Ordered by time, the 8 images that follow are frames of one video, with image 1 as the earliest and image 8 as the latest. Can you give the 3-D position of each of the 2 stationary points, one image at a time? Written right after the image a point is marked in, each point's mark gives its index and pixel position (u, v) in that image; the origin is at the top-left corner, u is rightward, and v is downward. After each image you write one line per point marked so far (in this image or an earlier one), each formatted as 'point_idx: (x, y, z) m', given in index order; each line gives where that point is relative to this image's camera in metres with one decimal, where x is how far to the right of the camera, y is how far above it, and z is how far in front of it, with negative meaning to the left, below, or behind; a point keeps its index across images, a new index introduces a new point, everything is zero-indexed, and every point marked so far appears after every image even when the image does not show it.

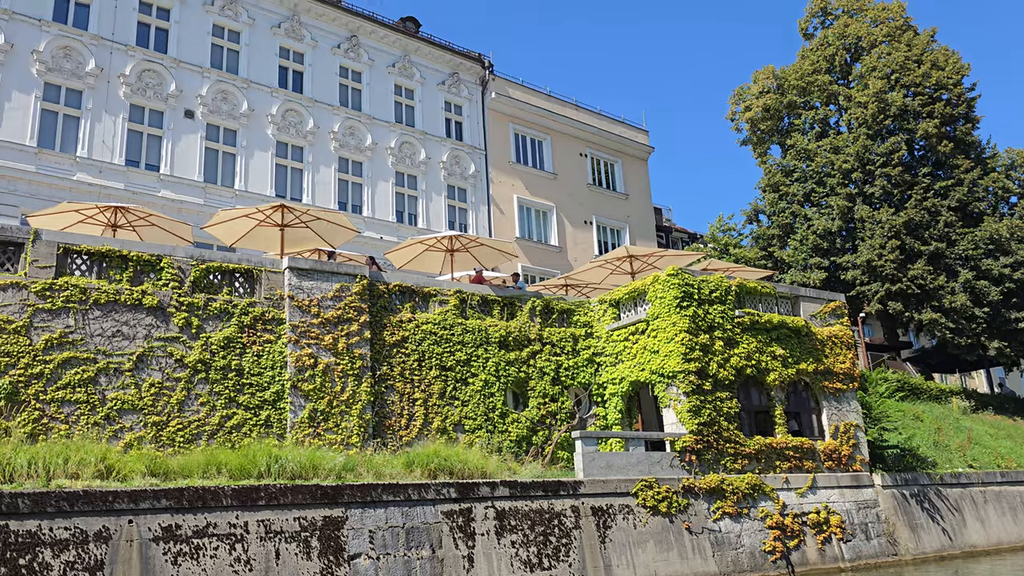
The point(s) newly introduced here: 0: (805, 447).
0: (+6.9, -3.7, +19.8) m
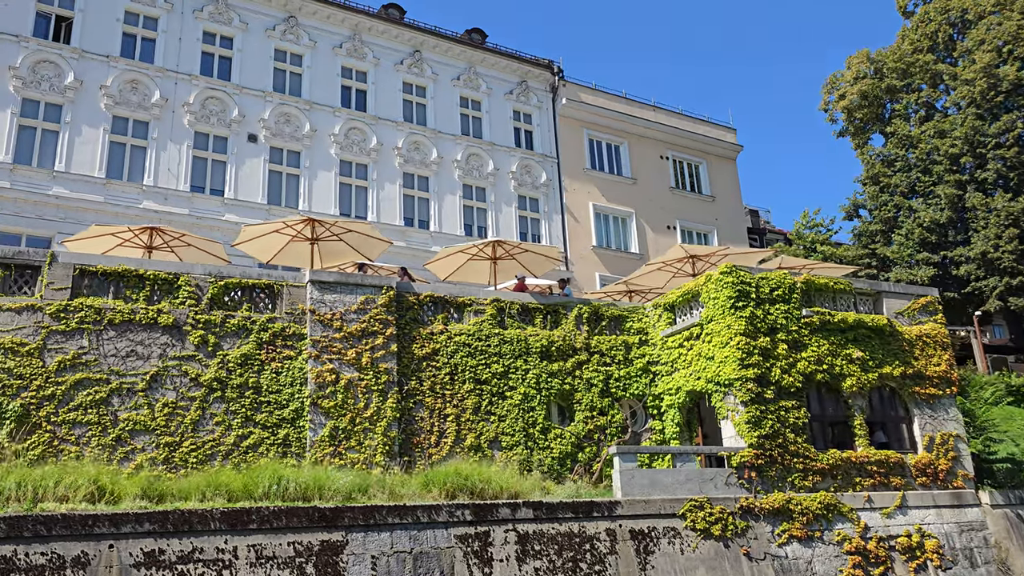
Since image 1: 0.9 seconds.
0: (+7.9, -3.6, +17.5) m
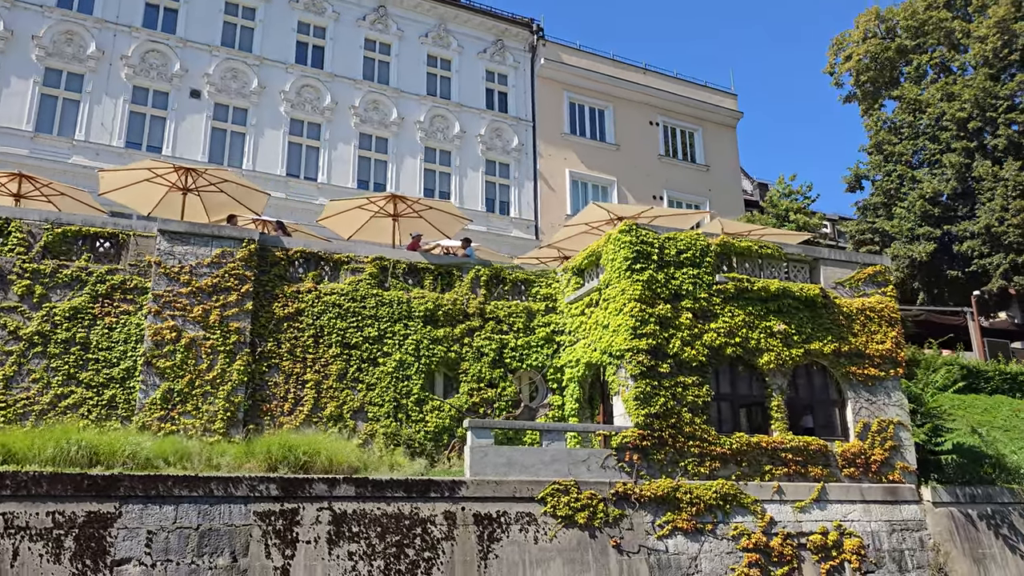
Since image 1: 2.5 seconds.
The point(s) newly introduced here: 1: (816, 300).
0: (+5.5, -3.0, +15.5) m
1: (+5.9, -0.2, +16.4) m
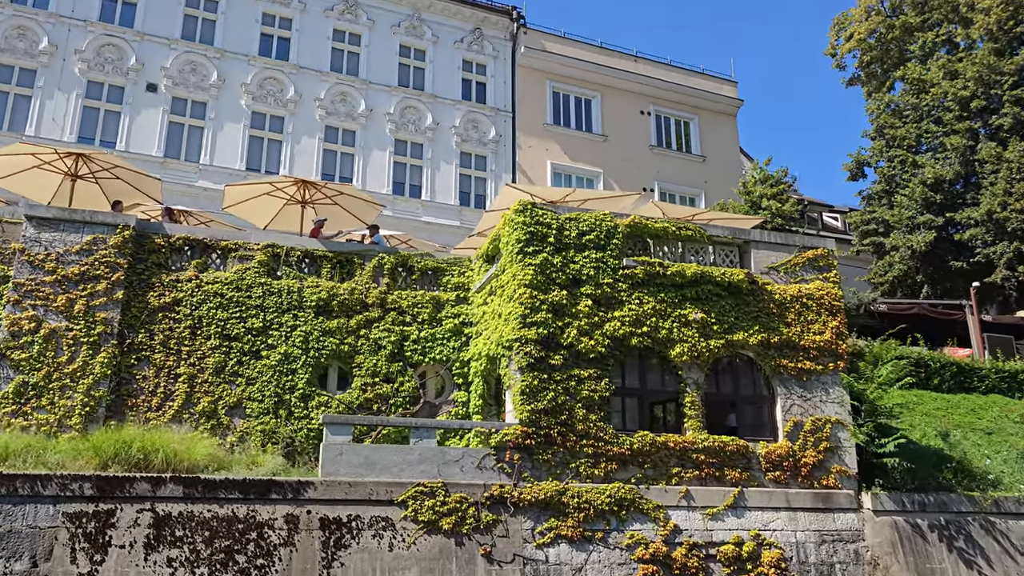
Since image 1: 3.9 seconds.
0: (+3.6, -2.7, +14.0) m
1: (+4.1, 0.0, +14.9) m
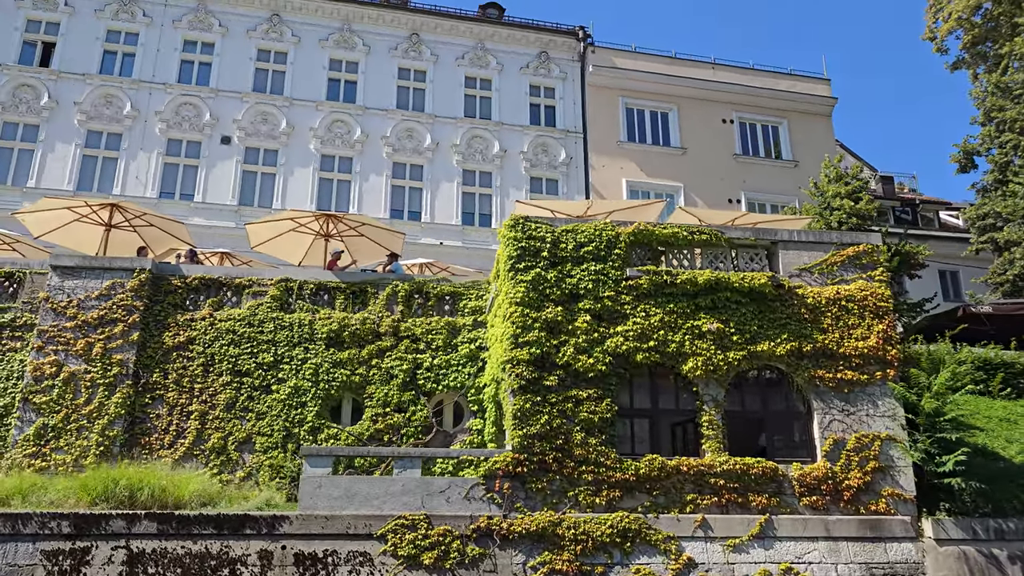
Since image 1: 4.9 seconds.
0: (+3.6, -2.8, +12.6) m
1: (+4.1, 0.0, +13.5) m
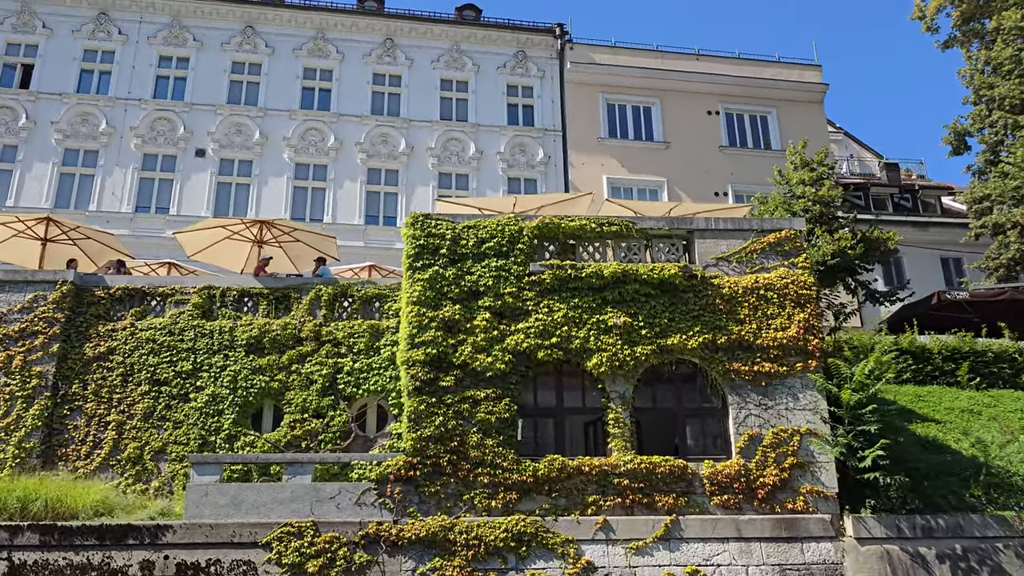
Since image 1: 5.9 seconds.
0: (+2.2, -2.6, +12.0) m
1: (+2.6, +0.1, +13.0) m
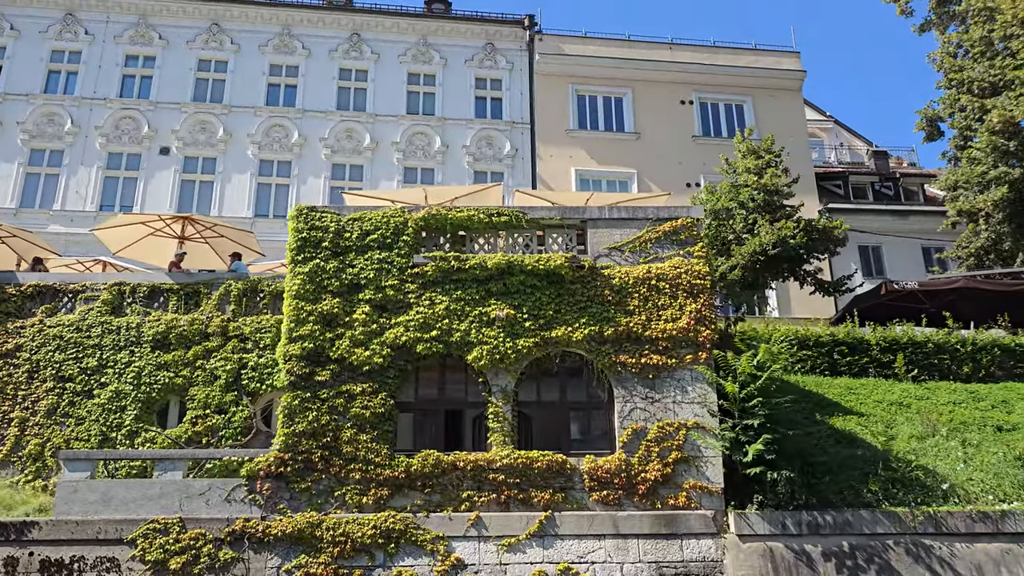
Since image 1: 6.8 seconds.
0: (+0.4, -2.5, +11.8) m
1: (+0.8, +0.2, +12.7) m
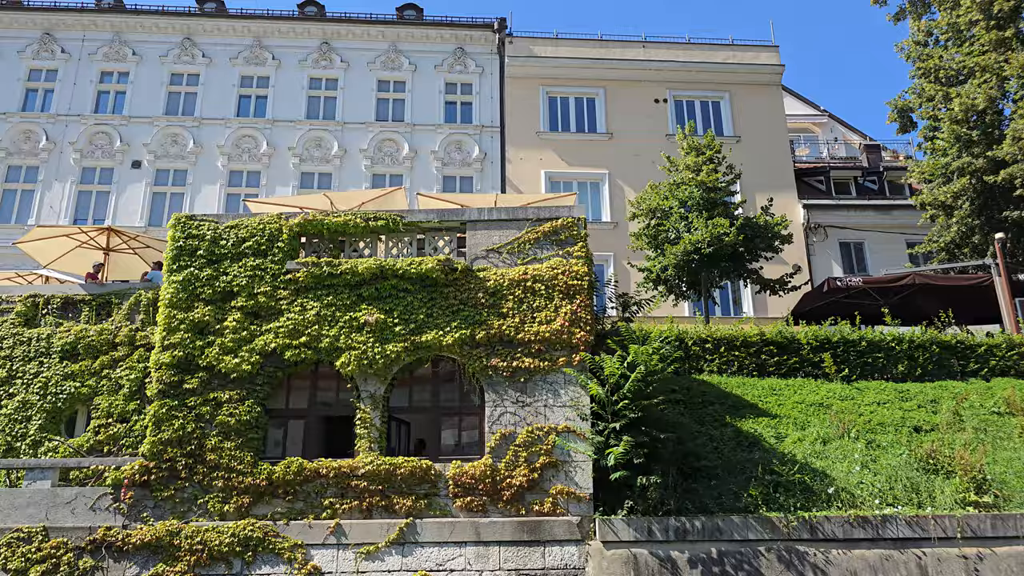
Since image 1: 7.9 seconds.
0: (-1.5, -2.6, +11.6) m
1: (-1.0, +0.2, +12.5) m
